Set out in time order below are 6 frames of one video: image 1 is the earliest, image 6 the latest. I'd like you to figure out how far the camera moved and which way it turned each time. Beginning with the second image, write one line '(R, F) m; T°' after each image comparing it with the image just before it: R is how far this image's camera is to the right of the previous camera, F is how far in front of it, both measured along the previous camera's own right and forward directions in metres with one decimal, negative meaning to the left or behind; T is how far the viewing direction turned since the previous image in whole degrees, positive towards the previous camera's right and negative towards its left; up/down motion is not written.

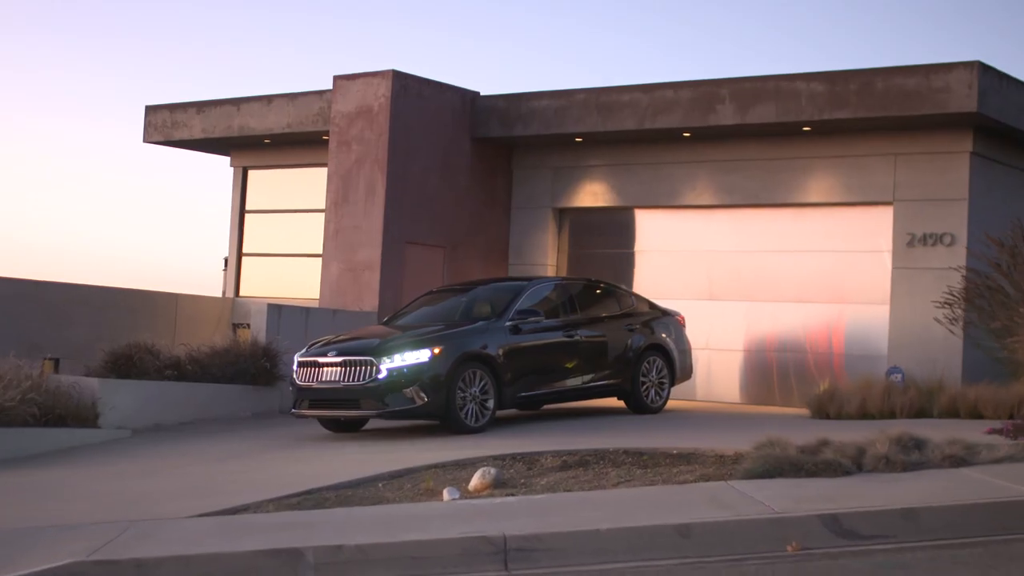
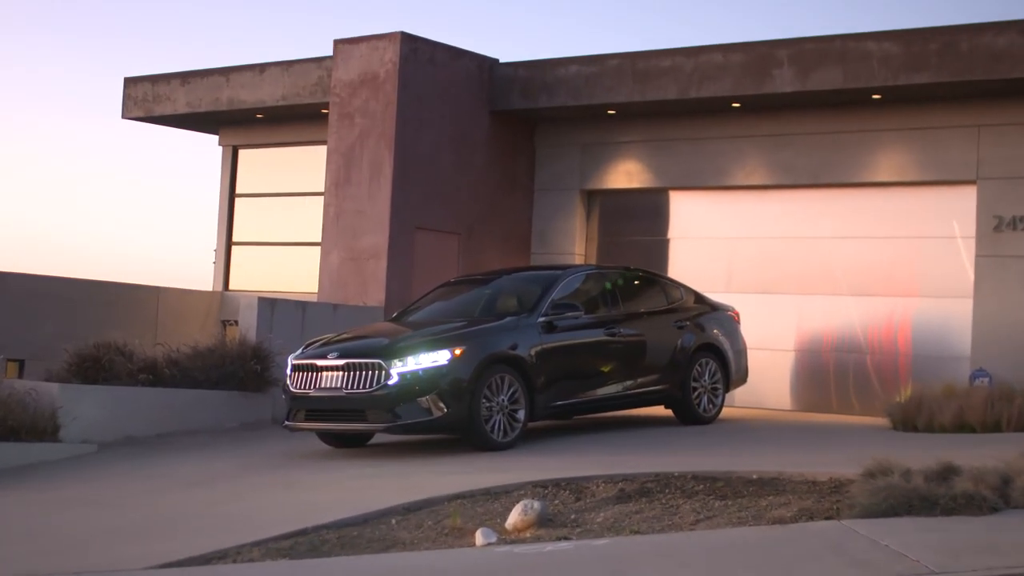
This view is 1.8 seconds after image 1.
(-0.2, +2.4) m; 0°
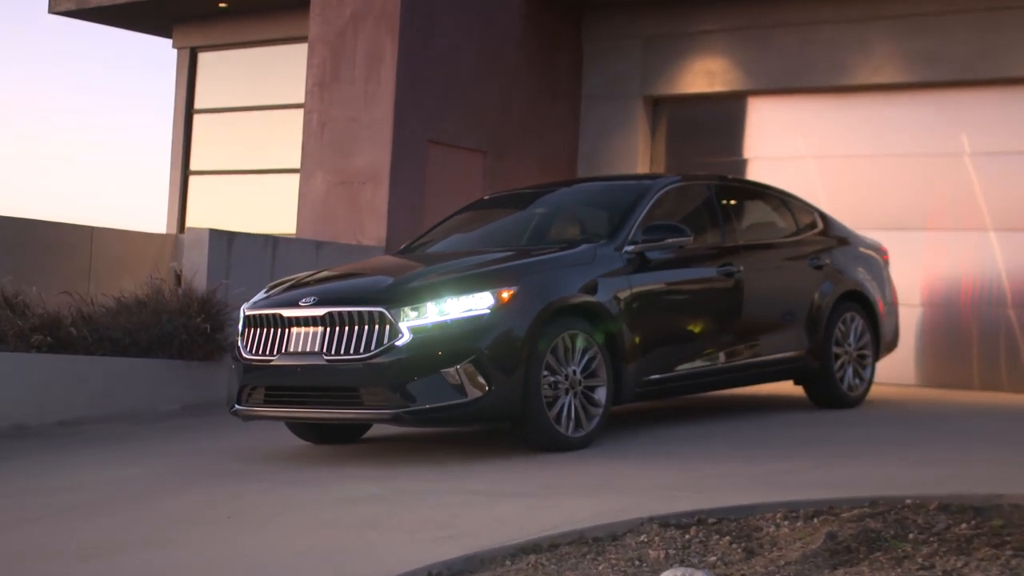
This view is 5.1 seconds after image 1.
(-0.3, +4.4) m; 0°
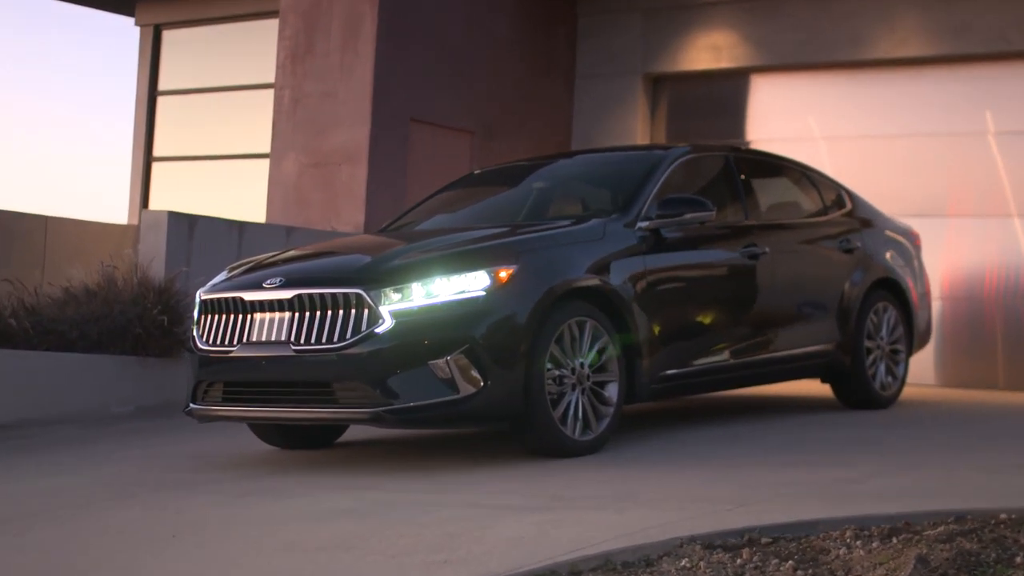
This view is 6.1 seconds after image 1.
(-0.1, +1.1) m; +1°
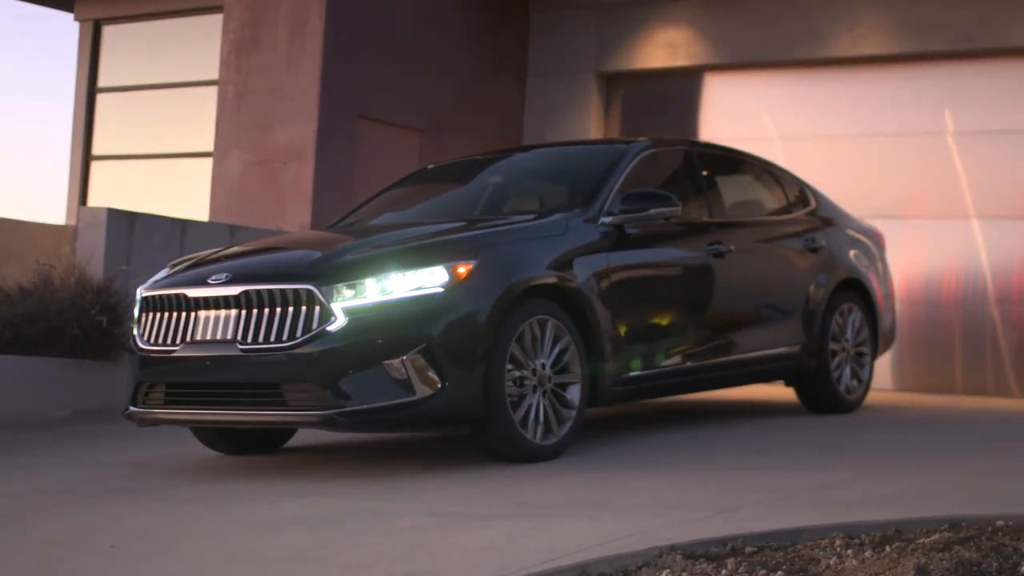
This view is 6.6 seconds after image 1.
(-0.1, +0.3) m; +2°
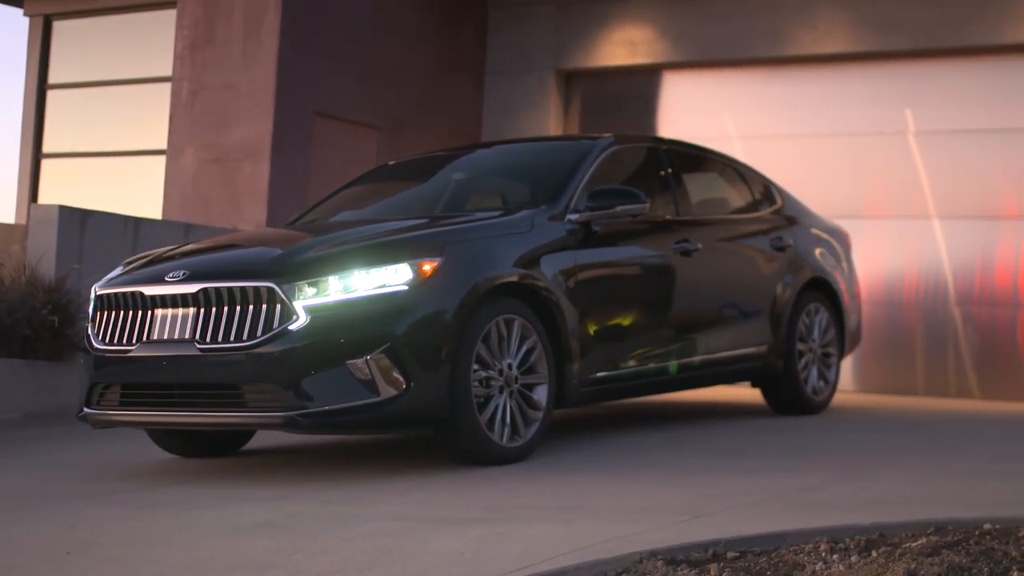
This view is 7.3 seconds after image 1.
(-0.1, +0.2) m; +2°
